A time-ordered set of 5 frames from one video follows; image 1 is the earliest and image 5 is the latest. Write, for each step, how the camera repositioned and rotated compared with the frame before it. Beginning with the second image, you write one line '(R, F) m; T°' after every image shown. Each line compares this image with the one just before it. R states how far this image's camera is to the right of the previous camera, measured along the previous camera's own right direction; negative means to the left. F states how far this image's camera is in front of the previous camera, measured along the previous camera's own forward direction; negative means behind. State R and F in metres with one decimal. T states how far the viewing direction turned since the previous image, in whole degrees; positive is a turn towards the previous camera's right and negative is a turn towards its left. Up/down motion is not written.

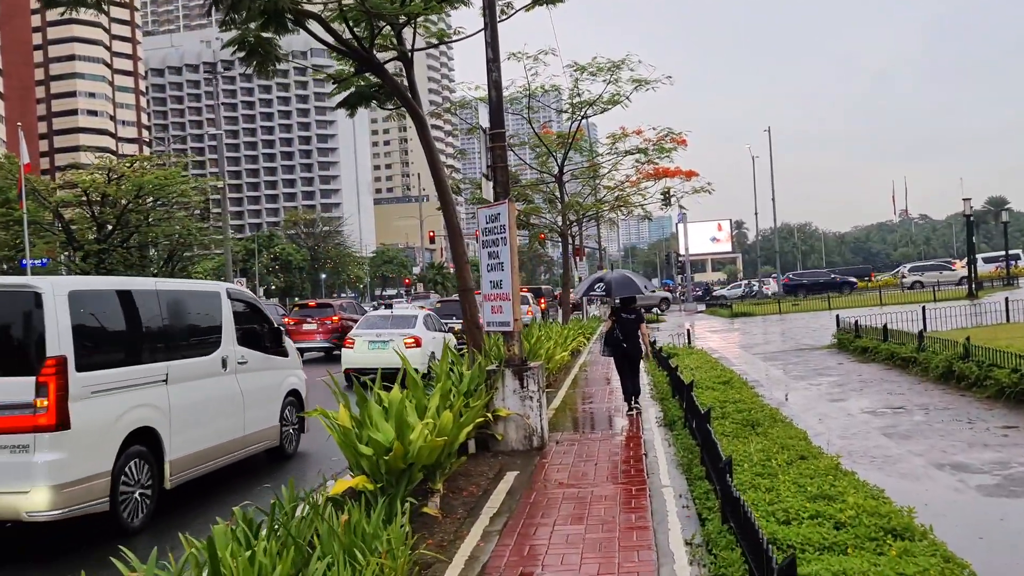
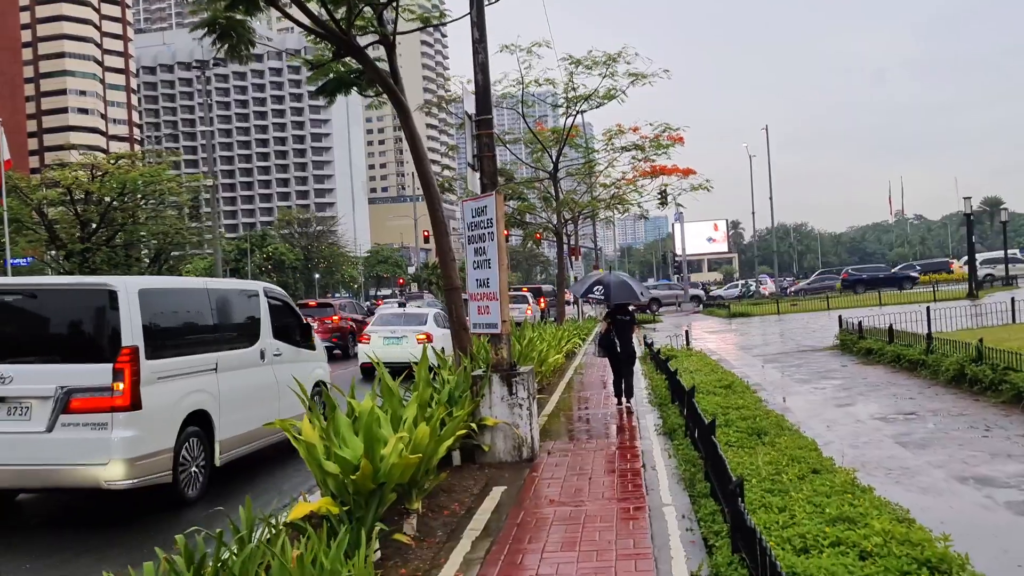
(+0.1, +0.7) m; 0°
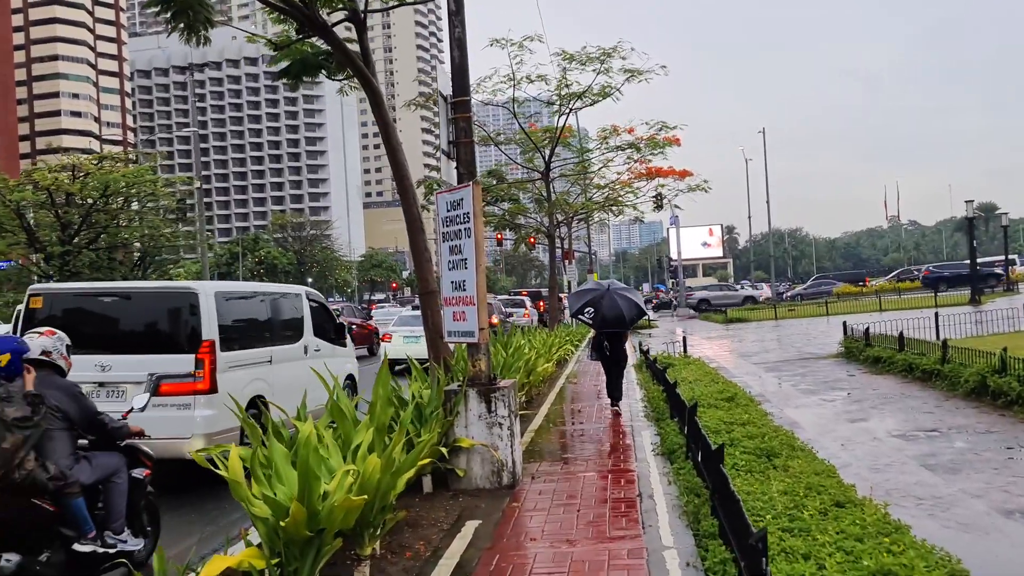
(+0.1, +1.0) m; 0°
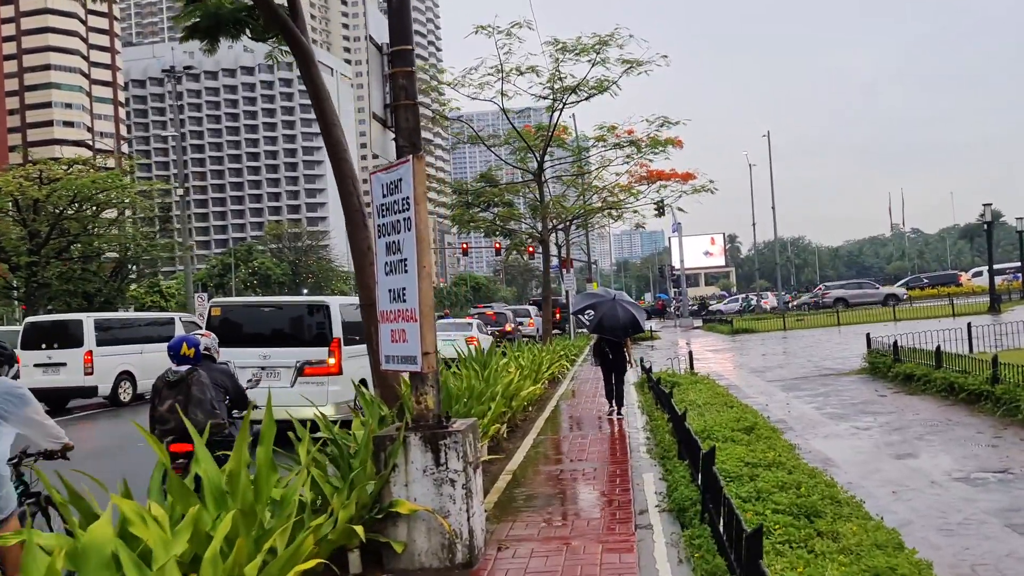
(+0.3, +1.9) m; 0°
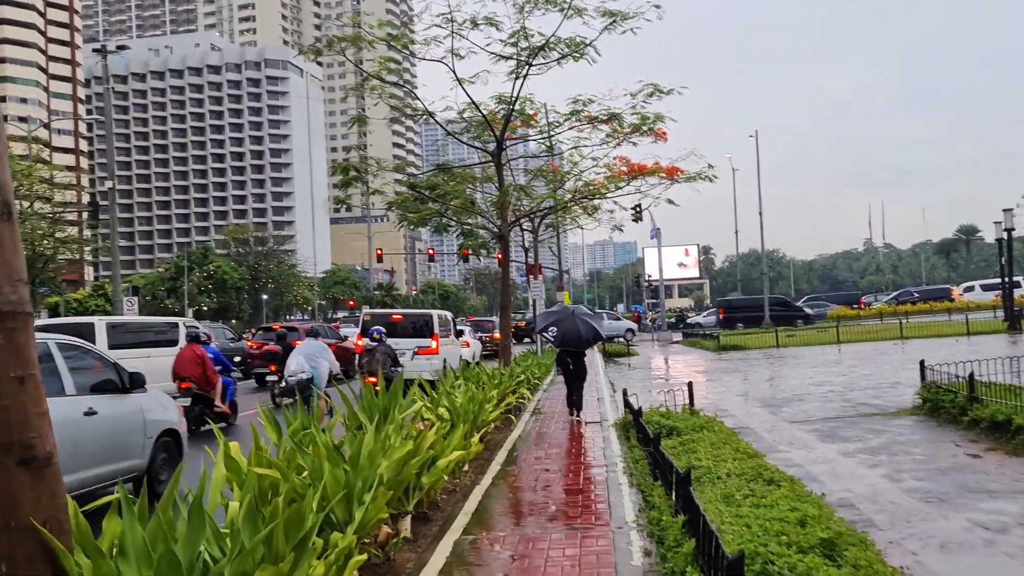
(+0.5, +4.3) m; +2°
